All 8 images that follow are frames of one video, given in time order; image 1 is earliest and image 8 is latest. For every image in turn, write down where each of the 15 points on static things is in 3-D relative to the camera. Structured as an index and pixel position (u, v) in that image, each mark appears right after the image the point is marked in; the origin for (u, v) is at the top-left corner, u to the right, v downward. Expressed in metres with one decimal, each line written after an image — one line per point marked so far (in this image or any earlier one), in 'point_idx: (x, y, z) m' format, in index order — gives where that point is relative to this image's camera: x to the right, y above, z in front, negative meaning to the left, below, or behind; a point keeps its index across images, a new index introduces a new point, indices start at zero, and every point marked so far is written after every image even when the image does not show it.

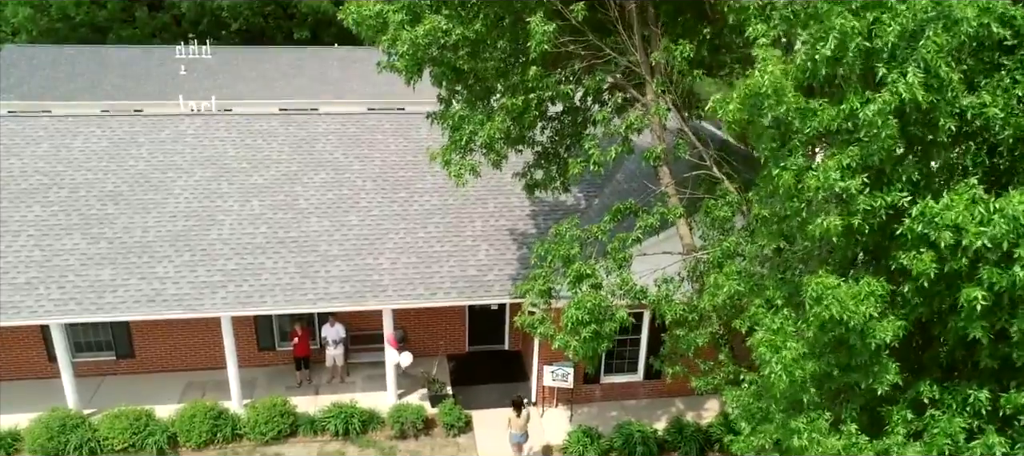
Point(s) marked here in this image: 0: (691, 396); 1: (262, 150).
0: (+3.7, -3.5, +15.0) m
1: (-5.5, +1.7, +16.0) m
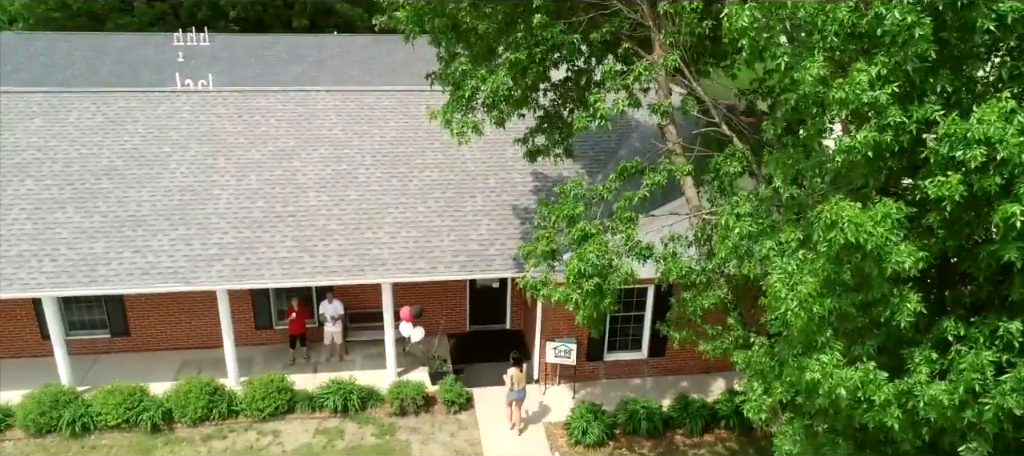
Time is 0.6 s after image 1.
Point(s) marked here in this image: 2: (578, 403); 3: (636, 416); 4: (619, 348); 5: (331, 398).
0: (+3.7, -3.0, +14.7) m
1: (-5.5, +2.2, +15.7) m
2: (+1.2, -3.2, +13.3) m
3: (+2.2, -3.3, +12.8) m
4: (+2.1, -2.4, +14.5) m
5: (-3.3, -3.1, +13.2) m
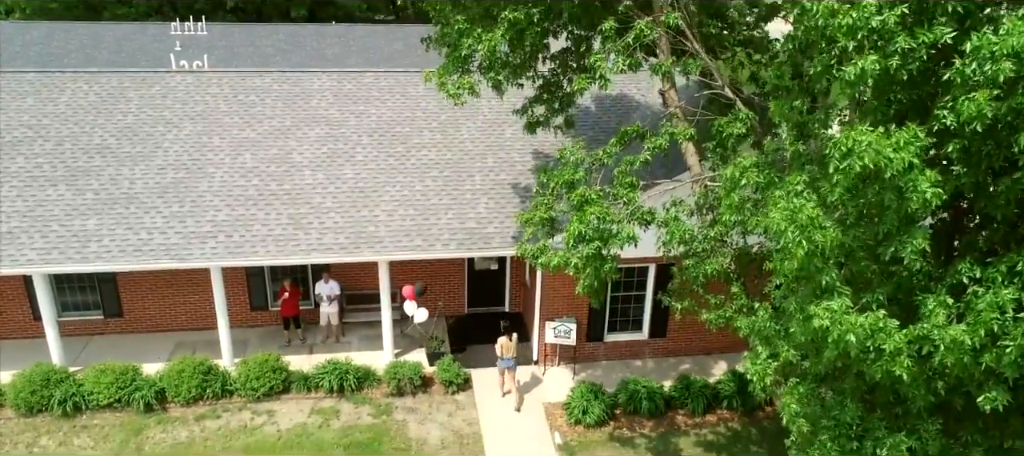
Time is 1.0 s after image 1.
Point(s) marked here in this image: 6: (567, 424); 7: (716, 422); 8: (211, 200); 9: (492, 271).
0: (+3.7, -2.5, +14.5) m
1: (-5.5, +2.6, +15.5) m
2: (+1.2, -2.8, +13.0) m
3: (+2.2, -2.9, +12.6) m
4: (+2.1, -2.0, +14.3) m
5: (-3.3, -2.7, +12.9) m
6: (+0.9, -3.4, +12.4) m
7: (+3.5, -3.4, +12.6) m
8: (-5.6, +0.5, +13.4) m
9: (-0.4, -0.9, +15.4) m
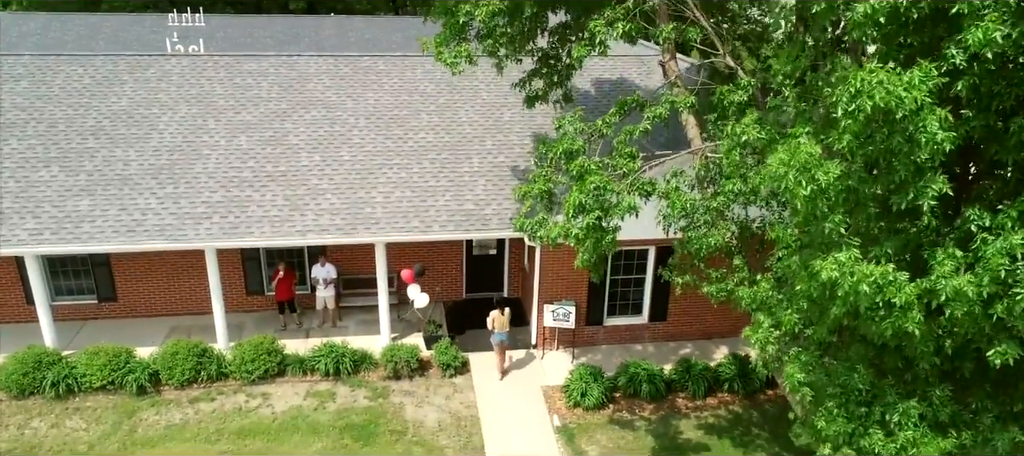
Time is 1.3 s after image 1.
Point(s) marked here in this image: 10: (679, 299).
0: (+3.6, -2.2, +14.3) m
1: (-5.5, +3.0, +15.4) m
2: (+1.1, -2.4, +12.9) m
3: (+2.1, -2.6, +12.5) m
4: (+2.1, -1.7, +14.1) m
5: (-3.3, -2.3, +12.8) m
6: (+0.9, -3.0, +12.3) m
7: (+3.5, -3.0, +12.4) m
8: (-5.6, +0.9, +13.2) m
9: (-0.5, -0.6, +15.2) m
10: (+3.2, -1.4, +14.0) m
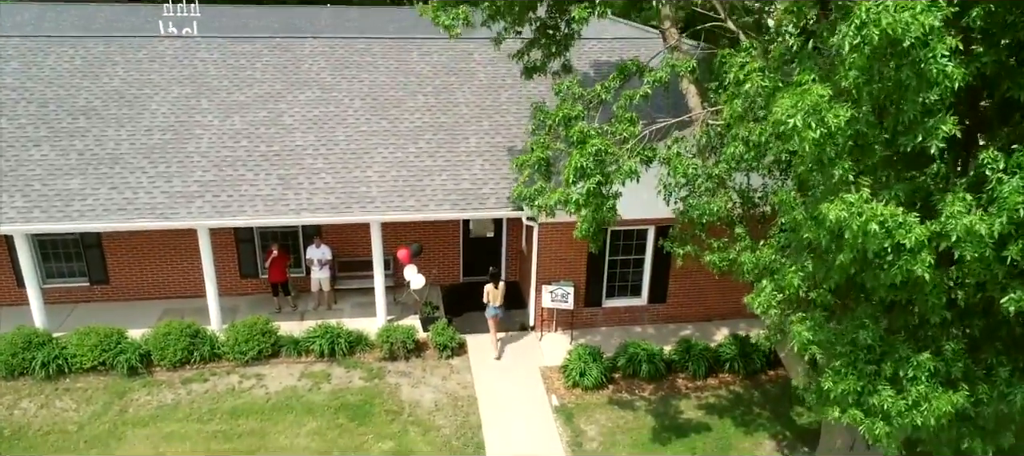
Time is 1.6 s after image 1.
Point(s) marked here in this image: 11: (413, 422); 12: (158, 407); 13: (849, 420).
0: (+3.6, -1.8, +14.1) m
1: (-5.6, +3.3, +15.2) m
2: (+1.1, -2.1, +12.7) m
3: (+2.1, -2.2, +12.3) m
4: (+2.0, -1.3, +13.9) m
5: (-3.4, -2.0, +12.6) m
6: (+0.9, -2.7, +12.1) m
7: (+3.5, -2.6, +12.3) m
8: (-5.6, +1.2, +13.0) m
9: (-0.5, -0.2, +15.0) m
10: (+3.2, -1.0, +13.8) m
11: (-1.5, -3.0, +11.2) m
12: (-5.5, -2.8, +11.3) m
13: (+2.9, -1.6, +6.2) m
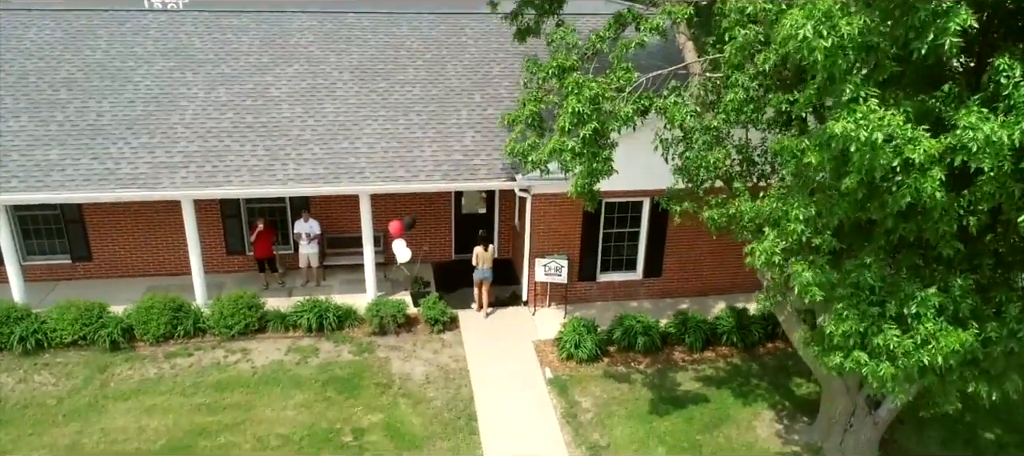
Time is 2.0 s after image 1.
0: (+3.5, -1.3, +13.9) m
1: (-5.8, +3.8, +14.8) m
2: (+1.0, -1.6, +12.4) m
3: (+2.0, -1.7, +12.0) m
4: (+1.9, -0.8, +13.7) m
5: (-3.5, -1.5, +12.3) m
6: (+0.7, -2.2, +11.8) m
7: (+3.4, -2.1, +12.0) m
8: (-5.8, +1.7, +12.7) m
9: (-0.7, +0.3, +14.7) m
10: (+3.1, -0.5, +13.6) m
11: (-1.6, -2.5, +10.9) m
12: (-5.6, -2.3, +11.0) m
13: (+2.8, -1.1, +5.9) m
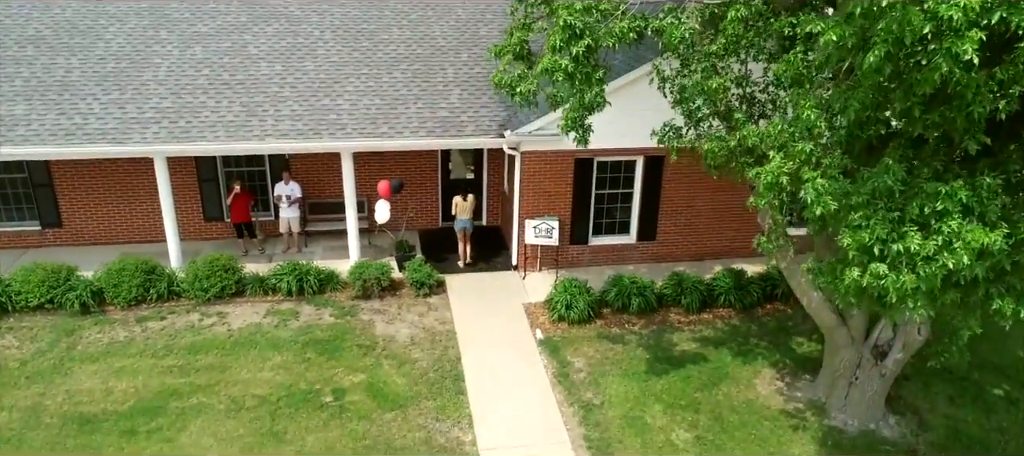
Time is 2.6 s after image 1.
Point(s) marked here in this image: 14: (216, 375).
0: (+3.3, -0.6, +13.5) m
1: (-6.0, +4.4, +14.3) m
2: (+0.8, -0.9, +12.0) m
3: (+1.8, -1.0, +11.6) m
4: (+1.7, -0.1, +13.2) m
5: (-3.7, -0.8, +11.8) m
6: (+0.6, -1.5, +11.4) m
7: (+3.2, -1.4, +11.6) m
8: (-6.0, +2.3, +12.1) m
9: (-0.9, +0.9, +14.2) m
10: (+2.9, +0.2, +13.1) m
11: (-1.8, -1.8, +10.4) m
12: (-5.8, -1.7, +10.4) m
13: (+2.7, -0.4, +5.5) m
14: (-4.0, -2.0, +9.8) m
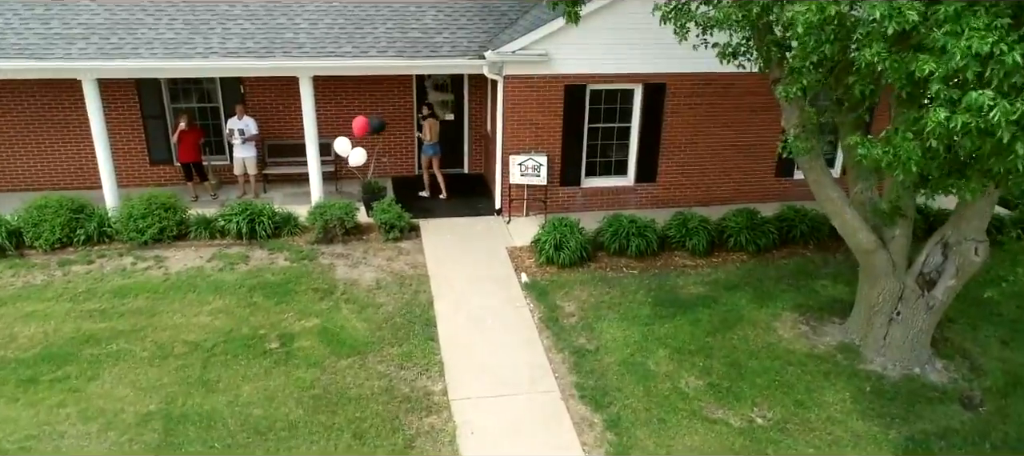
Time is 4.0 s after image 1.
0: (+3.0, +0.3, +12.0) m
1: (-6.3, +5.4, +12.8) m
2: (+0.5, +0.1, +10.5) m
3: (+1.6, 0.0, +10.1) m
4: (+1.4, +0.9, +11.8) m
5: (-3.9, +0.1, +10.3) m
6: (+0.3, -0.5, +9.9) m
7: (+2.9, -0.5, +10.2) m
8: (-6.2, +3.3, +10.6) m
9: (-1.2, +1.9, +12.8) m
10: (+2.6, +1.2, +11.7) m
11: (-2.0, -0.9, +8.9) m
12: (-6.0, -0.7, +8.9) m
13: (+2.5, +0.6, +4.1) m
14: (-4.2, -1.1, +8.3) m
